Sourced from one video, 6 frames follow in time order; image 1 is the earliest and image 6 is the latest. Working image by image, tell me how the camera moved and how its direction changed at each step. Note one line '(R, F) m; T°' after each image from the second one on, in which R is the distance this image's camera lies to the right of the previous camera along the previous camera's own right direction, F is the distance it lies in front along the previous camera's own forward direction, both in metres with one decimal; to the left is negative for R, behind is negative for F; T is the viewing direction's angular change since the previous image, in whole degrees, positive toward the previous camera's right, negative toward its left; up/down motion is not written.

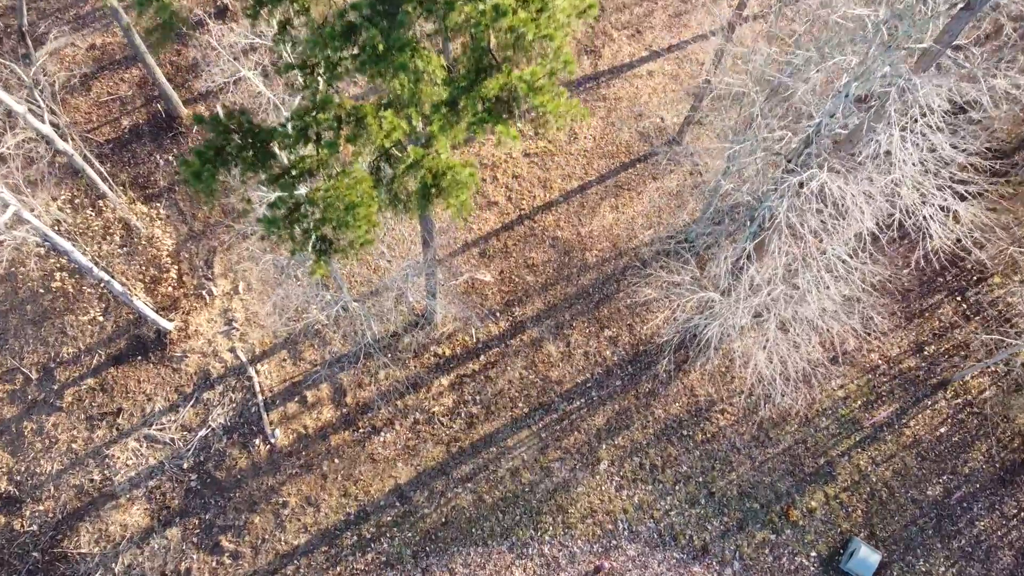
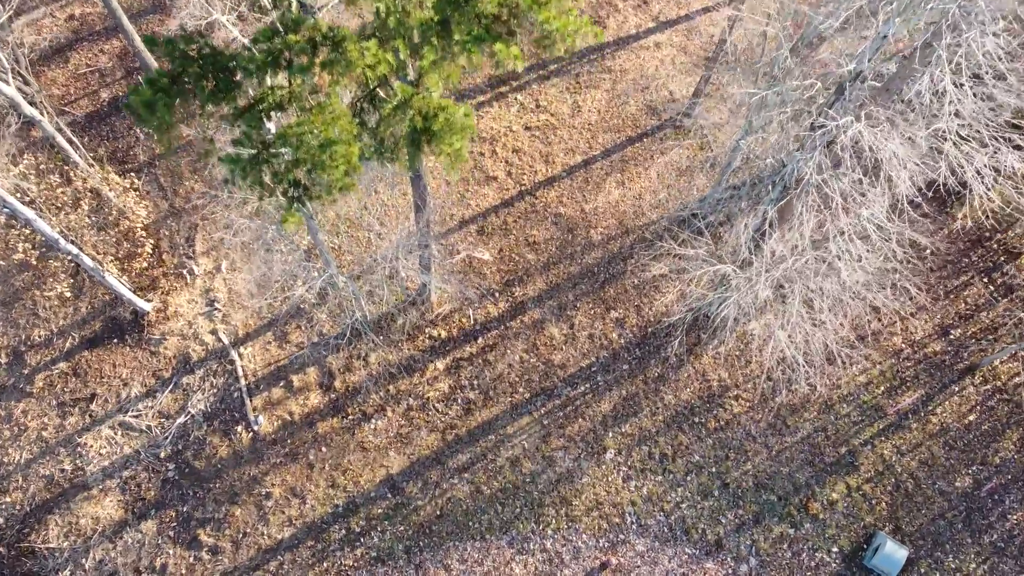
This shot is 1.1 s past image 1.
(0.0, +0.8) m; 0°
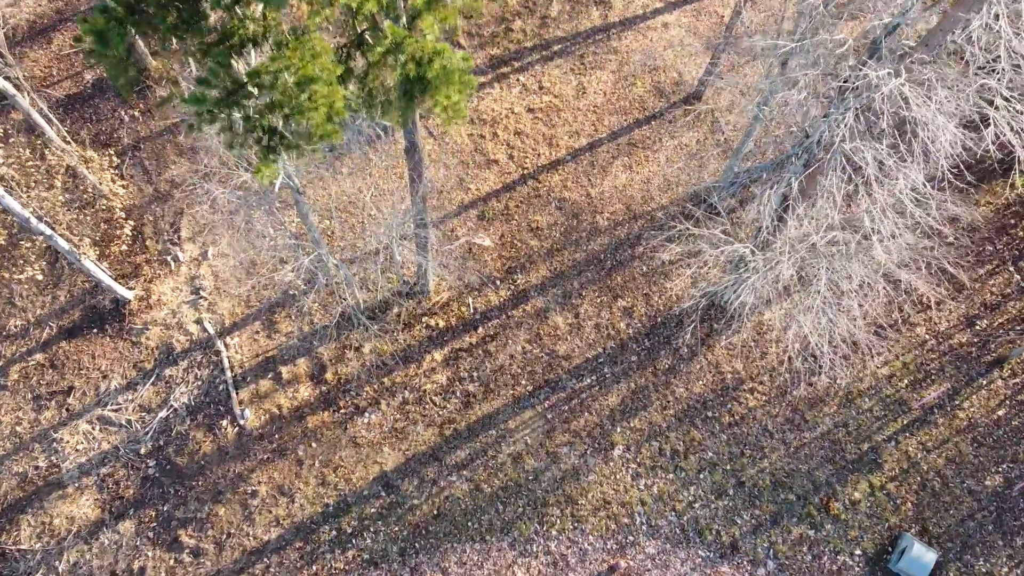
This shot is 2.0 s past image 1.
(0.0, +0.6) m; 0°
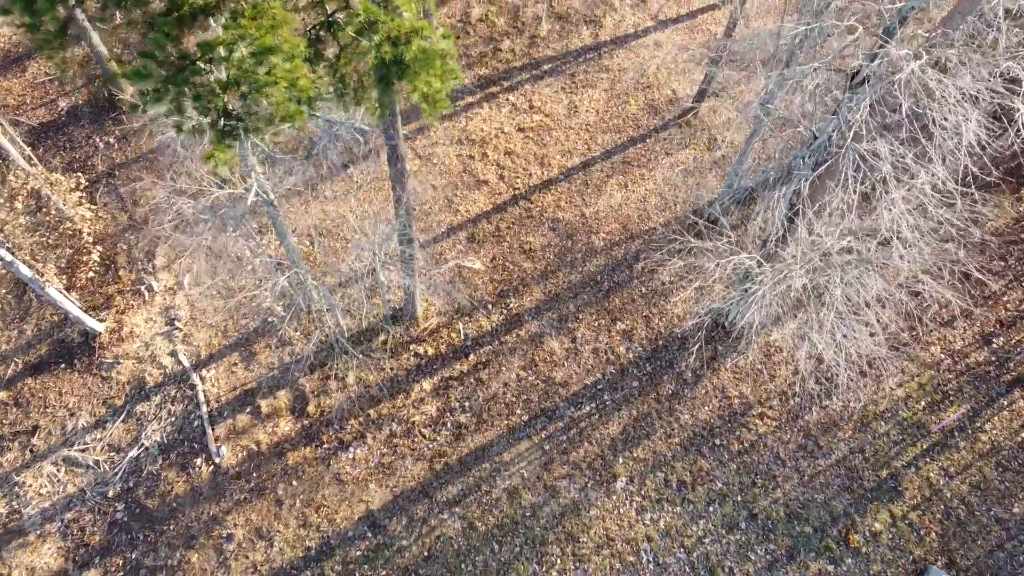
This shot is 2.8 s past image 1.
(0.0, +0.6) m; 0°
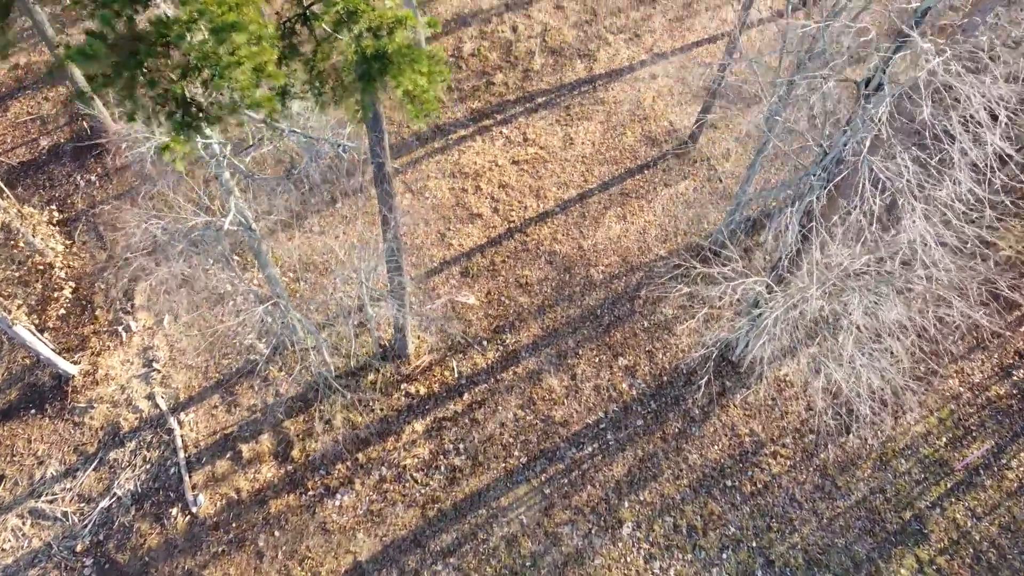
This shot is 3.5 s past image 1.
(0.0, +0.5) m; 0°
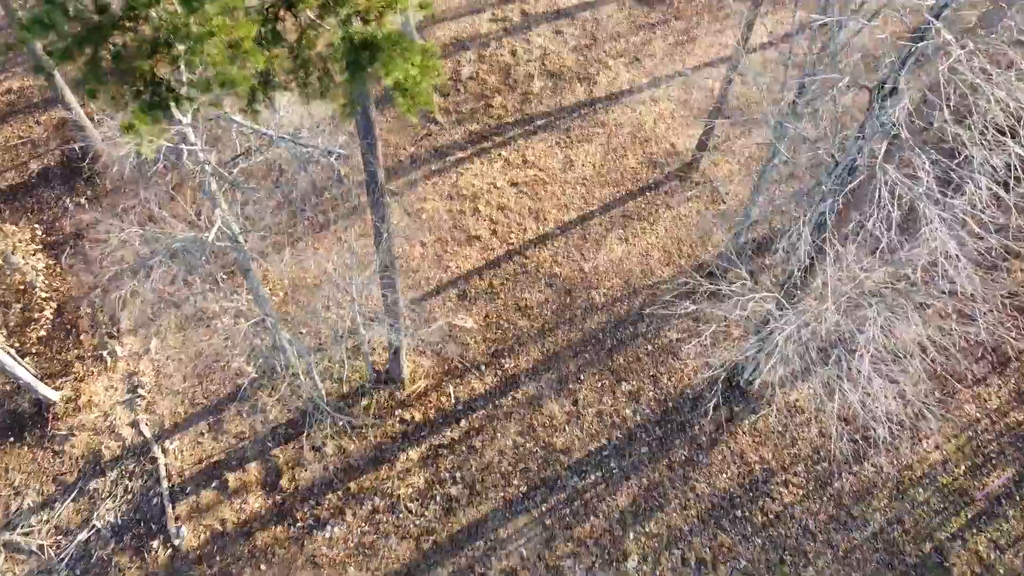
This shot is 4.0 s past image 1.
(0.0, +0.3) m; 0°
